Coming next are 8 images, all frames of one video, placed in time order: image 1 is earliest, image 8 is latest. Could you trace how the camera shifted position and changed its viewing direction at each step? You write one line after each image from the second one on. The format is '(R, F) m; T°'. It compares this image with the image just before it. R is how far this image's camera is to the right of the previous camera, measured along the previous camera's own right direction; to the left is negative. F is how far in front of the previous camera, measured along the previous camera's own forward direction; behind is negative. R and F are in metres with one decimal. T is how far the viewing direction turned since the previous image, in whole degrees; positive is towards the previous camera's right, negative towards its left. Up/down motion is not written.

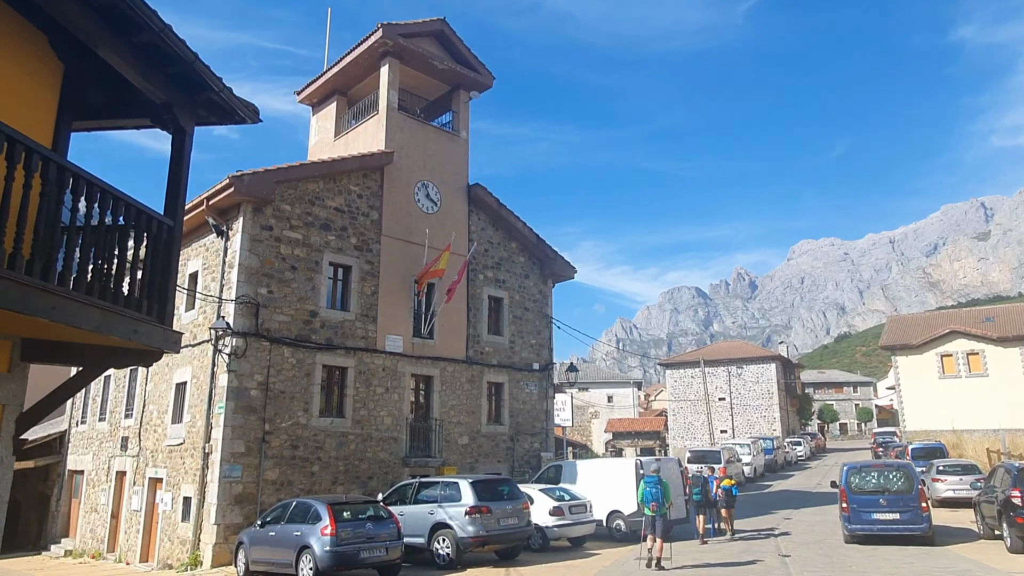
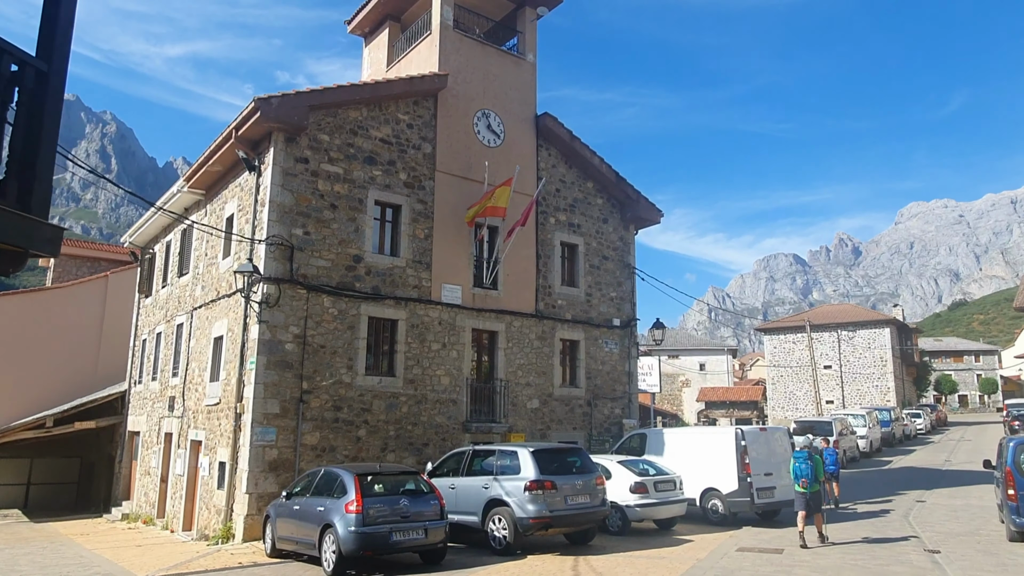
(+0.3, +2.3) m; -7°
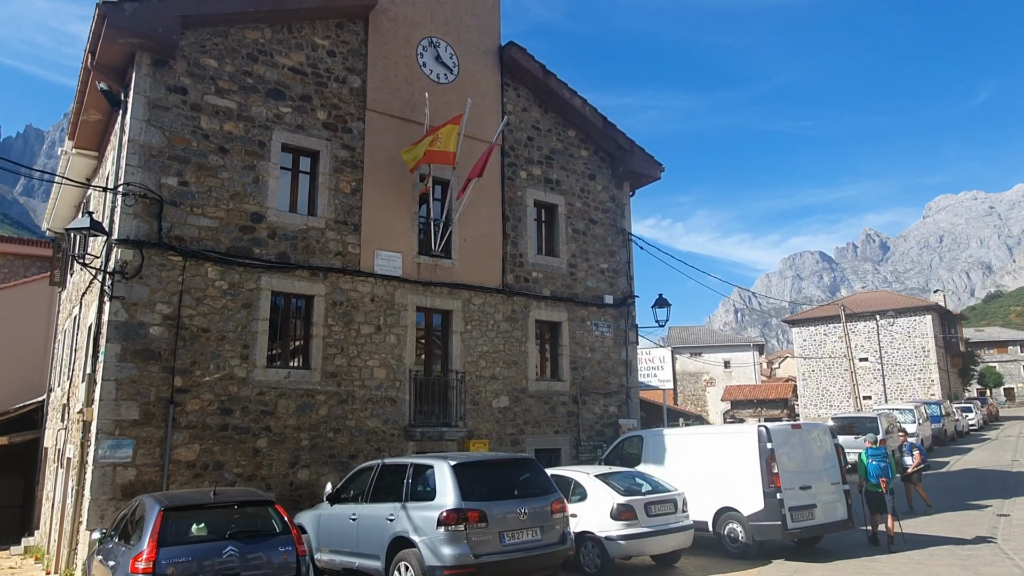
(+1.1, +3.2) m; -2°
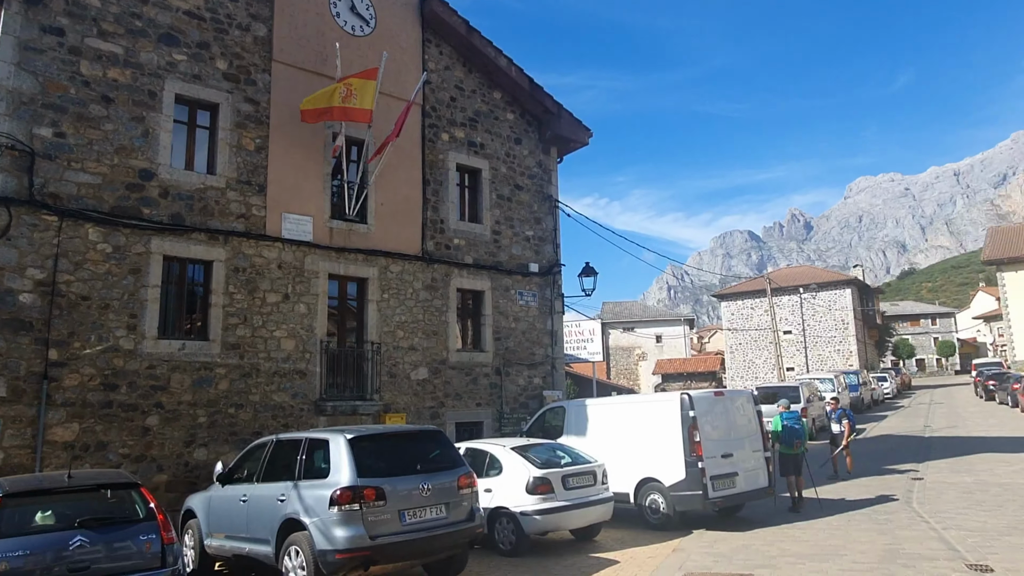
(+0.3, +0.5) m; +5°
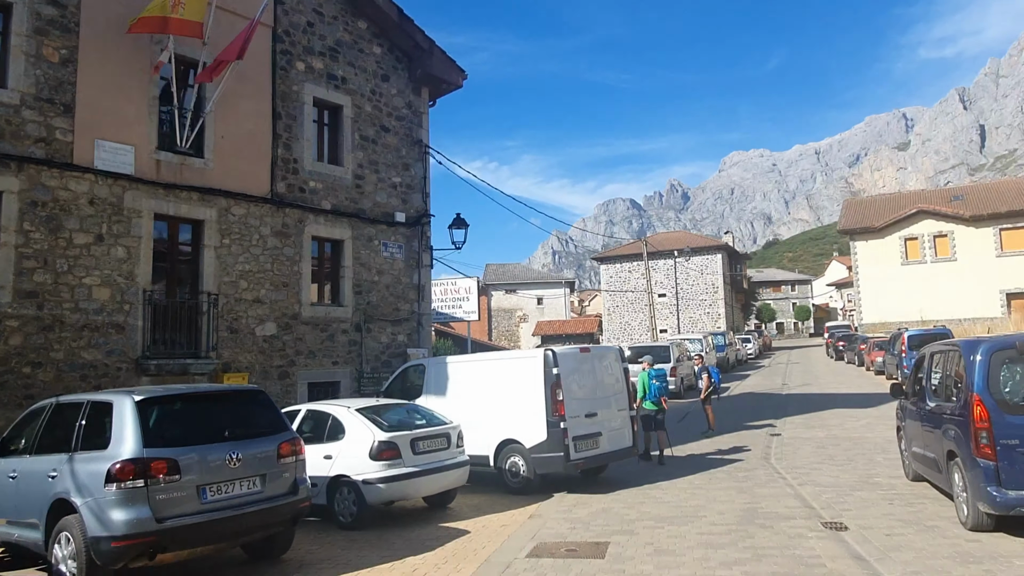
(+0.4, +0.8) m; +9°
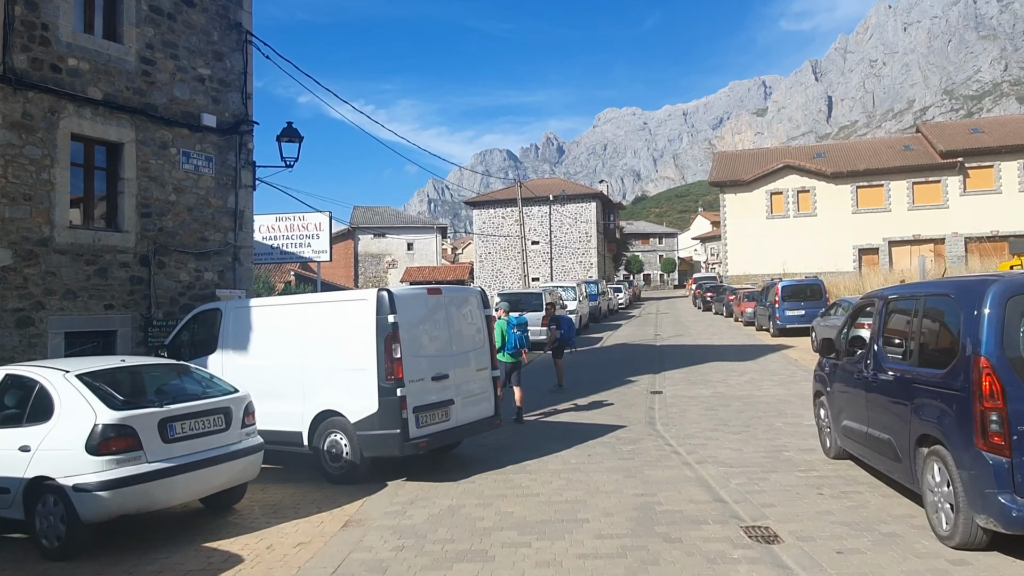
(+0.4, +2.0) m; +10°
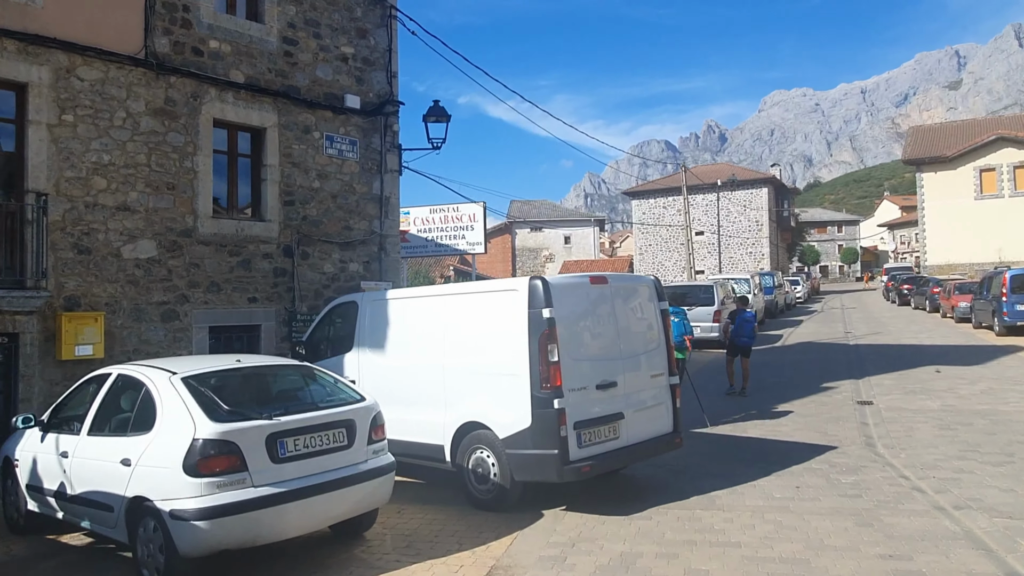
(-0.2, +1.1) m; -13°
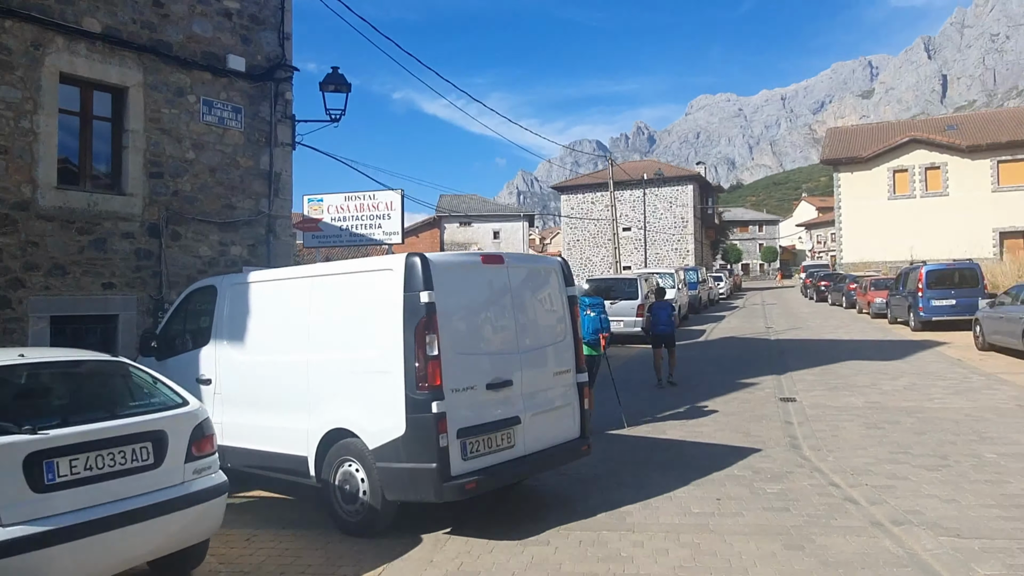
(+0.3, +0.7) m; +5°
